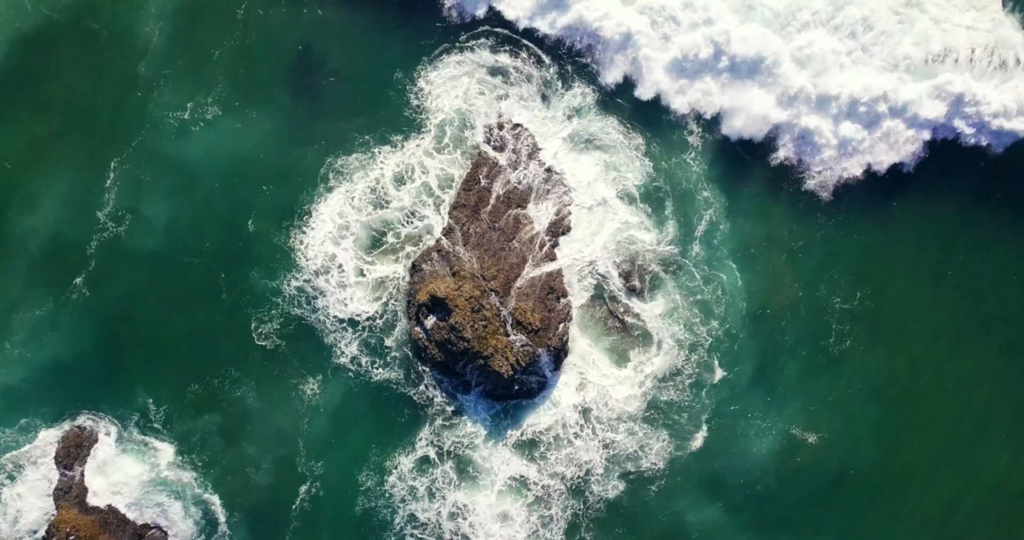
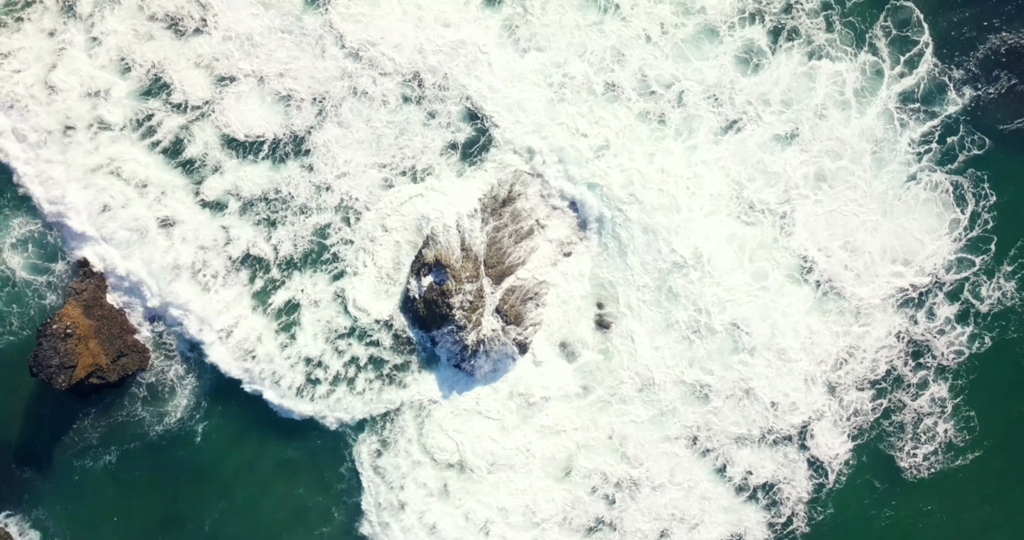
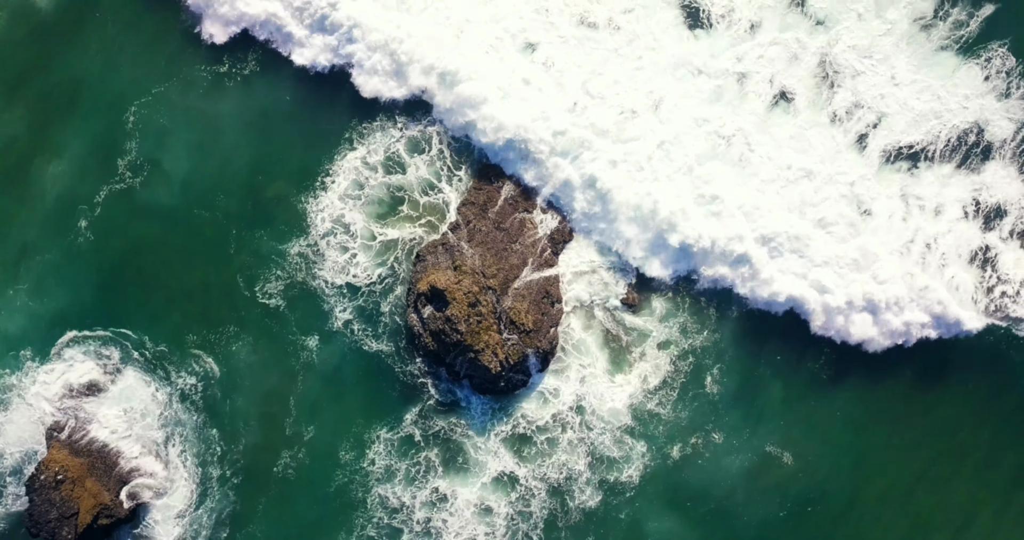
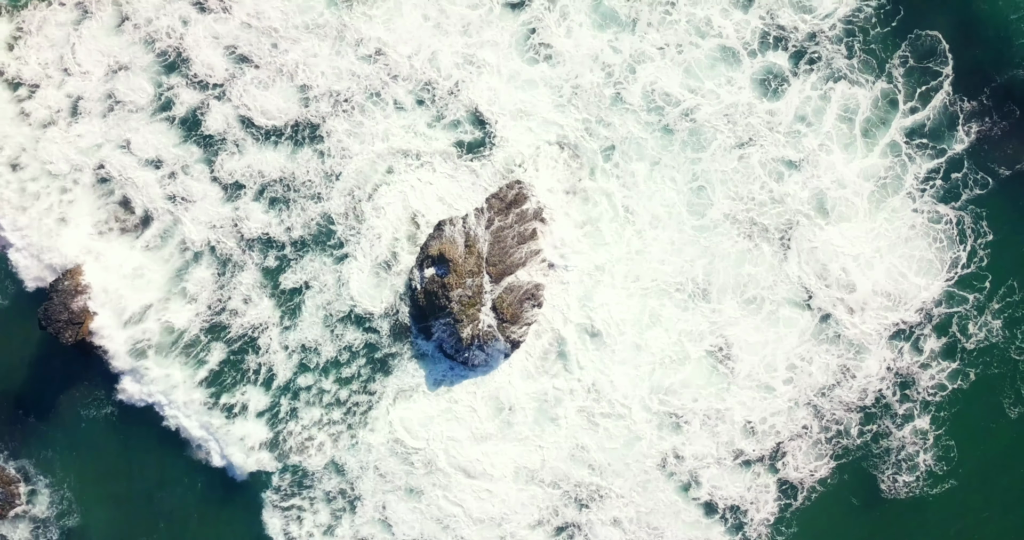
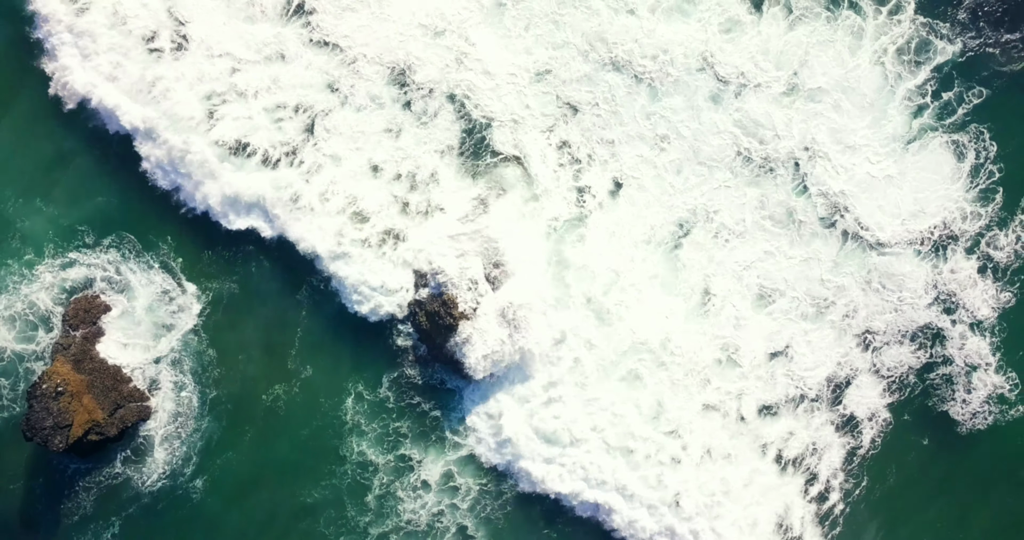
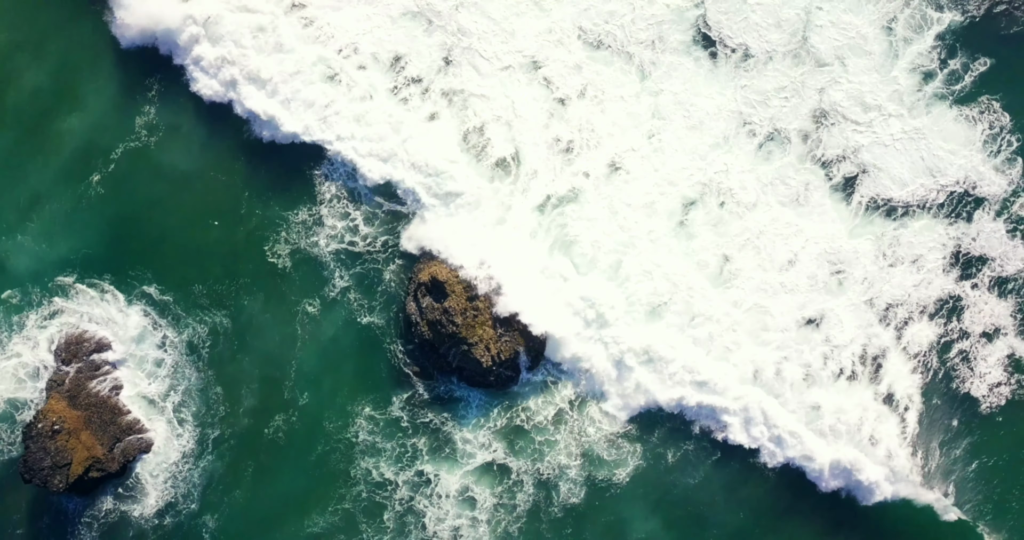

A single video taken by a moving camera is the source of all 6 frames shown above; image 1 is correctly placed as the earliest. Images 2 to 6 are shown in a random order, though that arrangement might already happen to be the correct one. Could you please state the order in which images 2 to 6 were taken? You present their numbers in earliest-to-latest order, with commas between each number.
3, 6, 5, 2, 4
